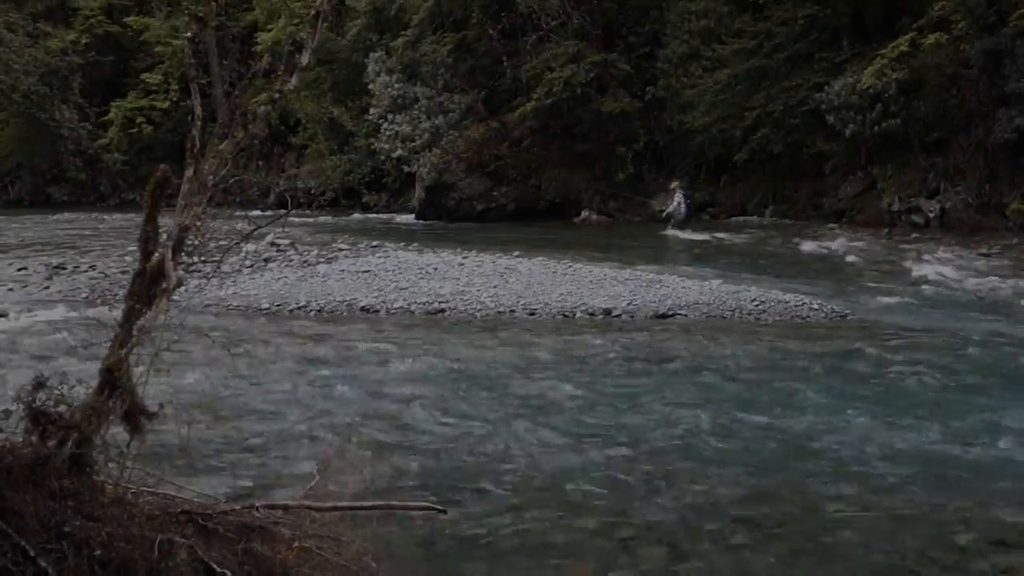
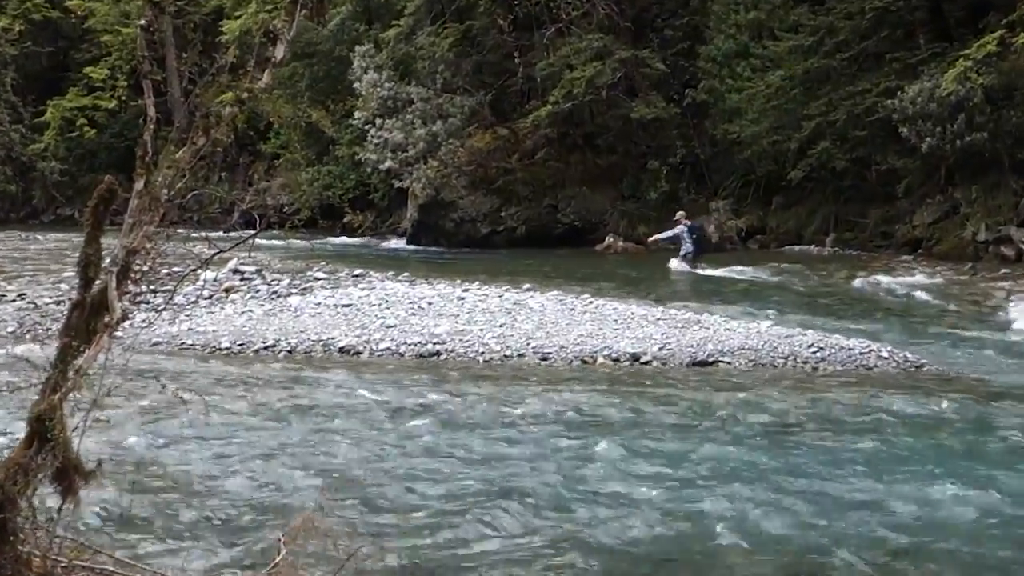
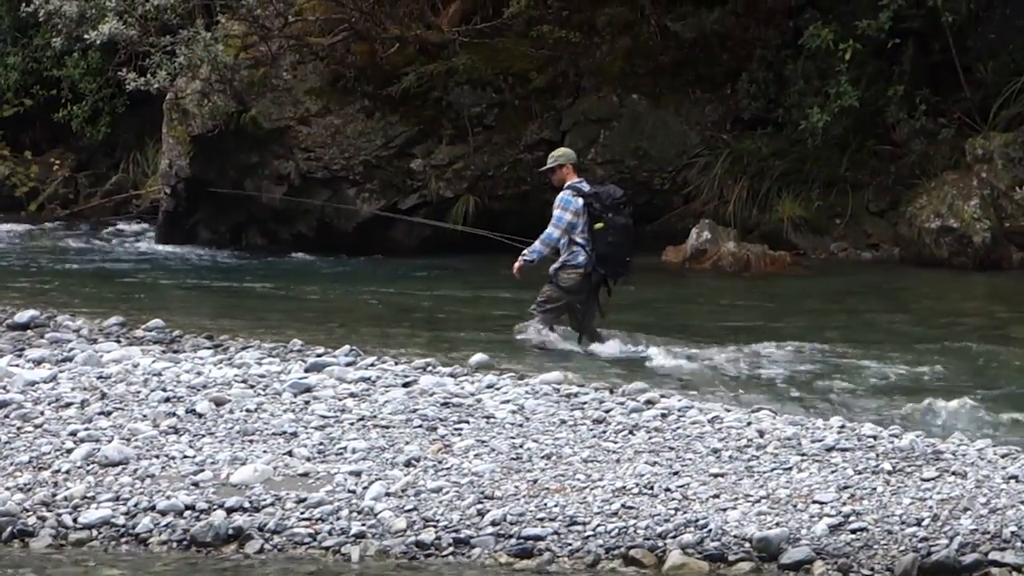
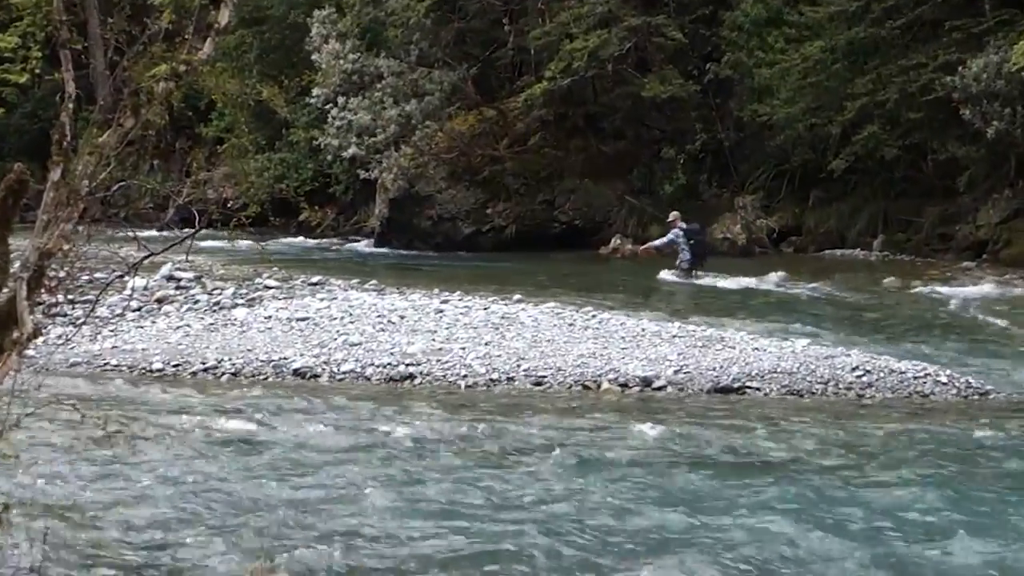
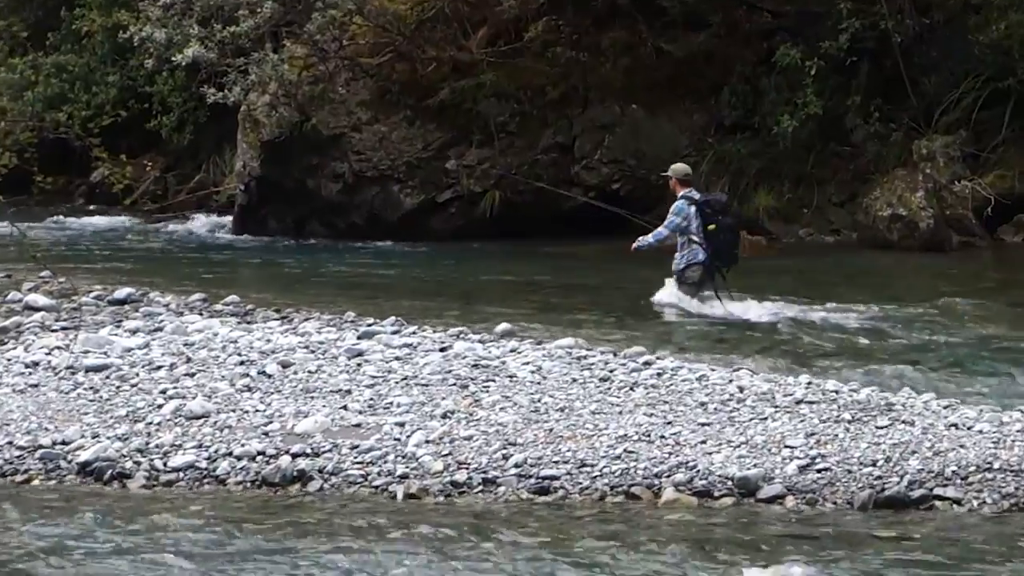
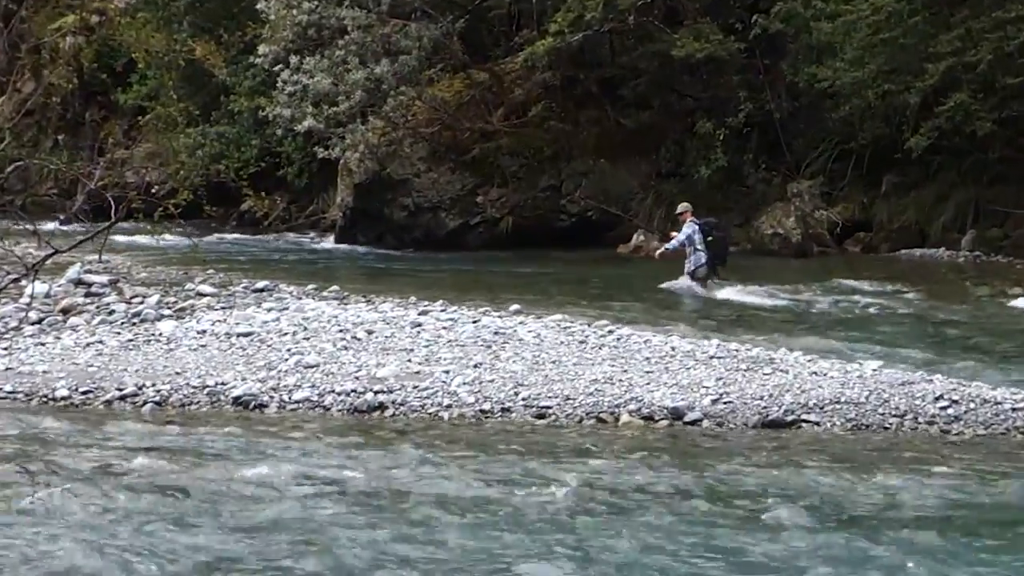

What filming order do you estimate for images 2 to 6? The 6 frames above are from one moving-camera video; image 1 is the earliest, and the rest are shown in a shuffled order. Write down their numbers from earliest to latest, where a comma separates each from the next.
2, 4, 6, 5, 3
